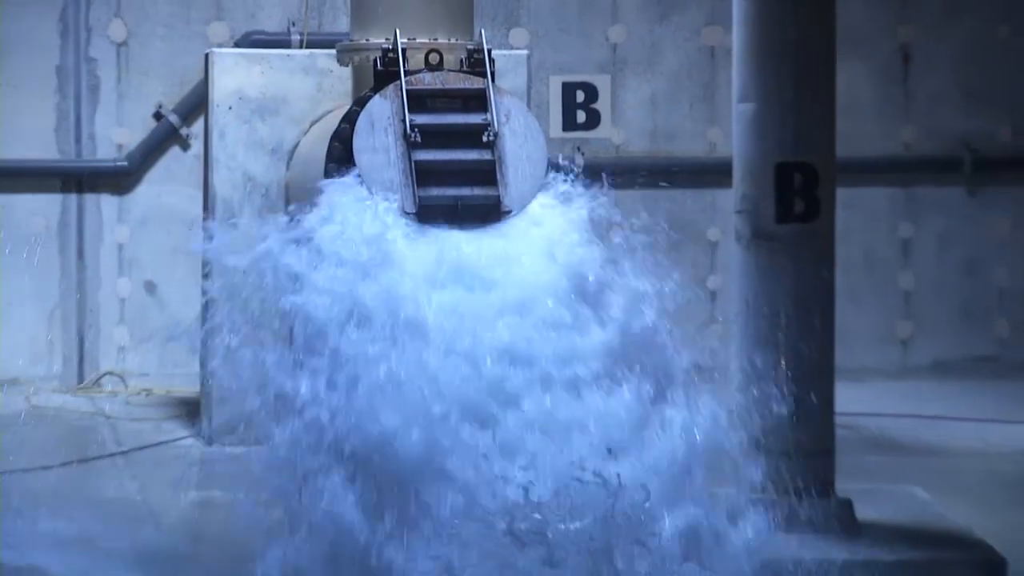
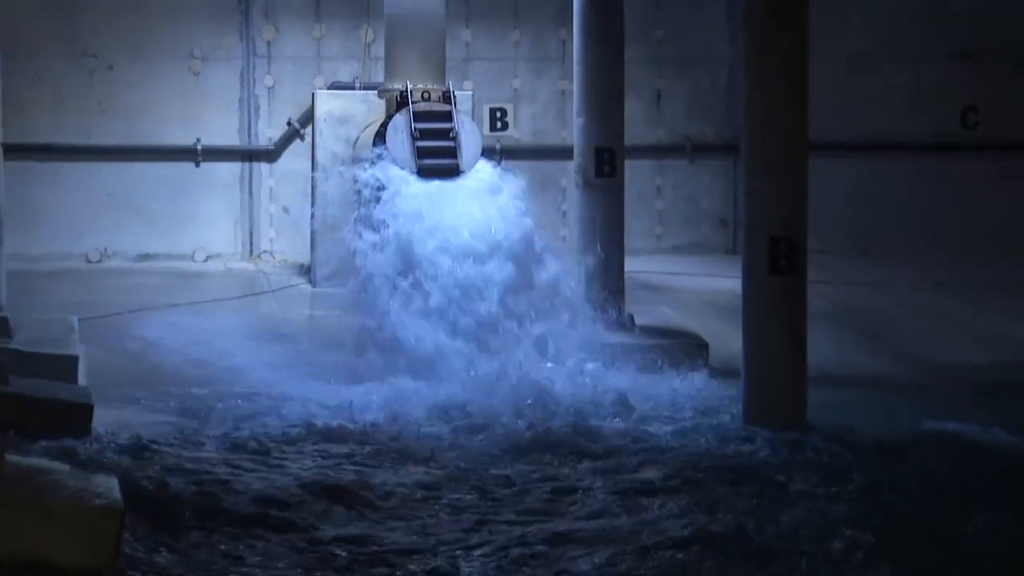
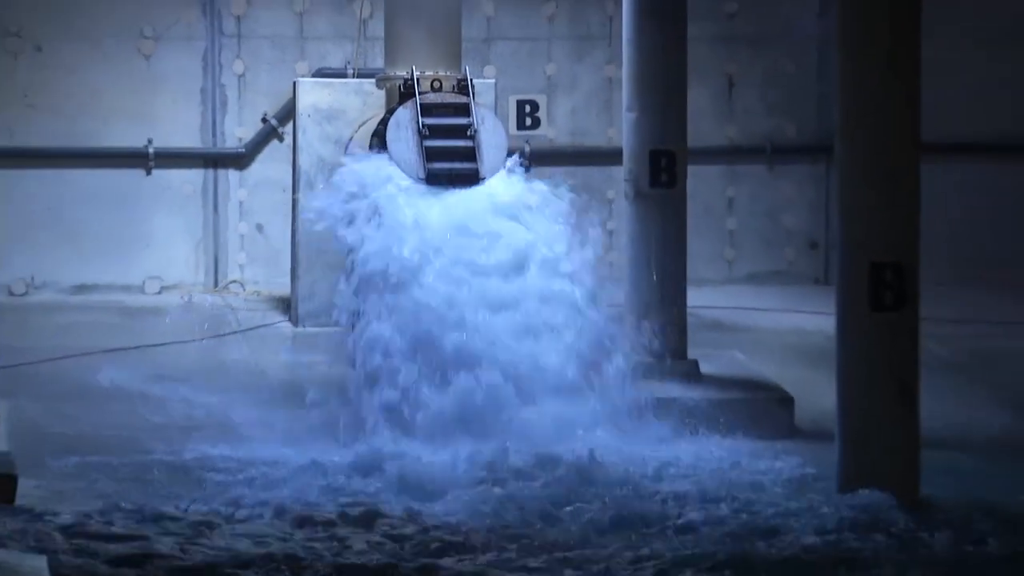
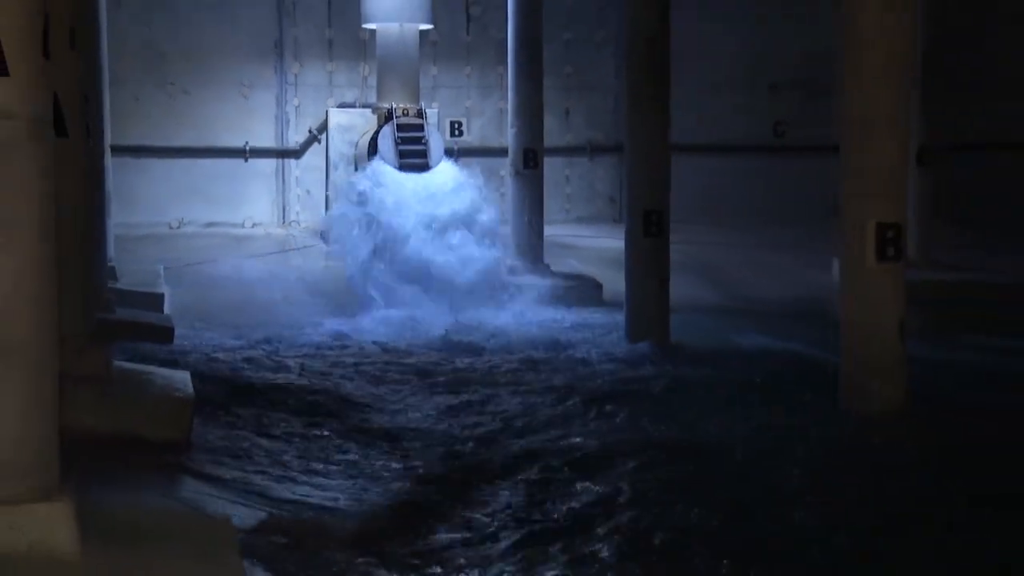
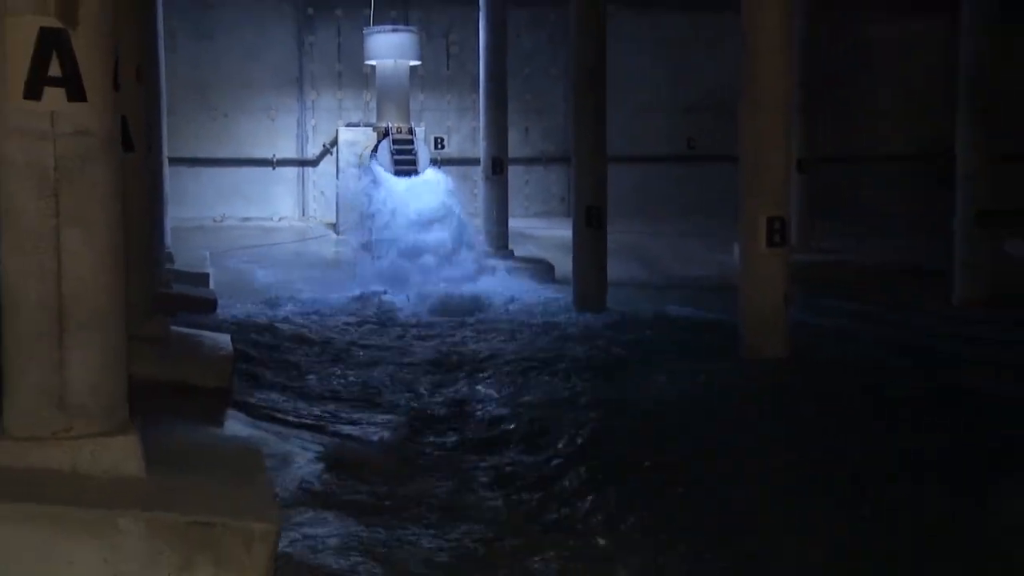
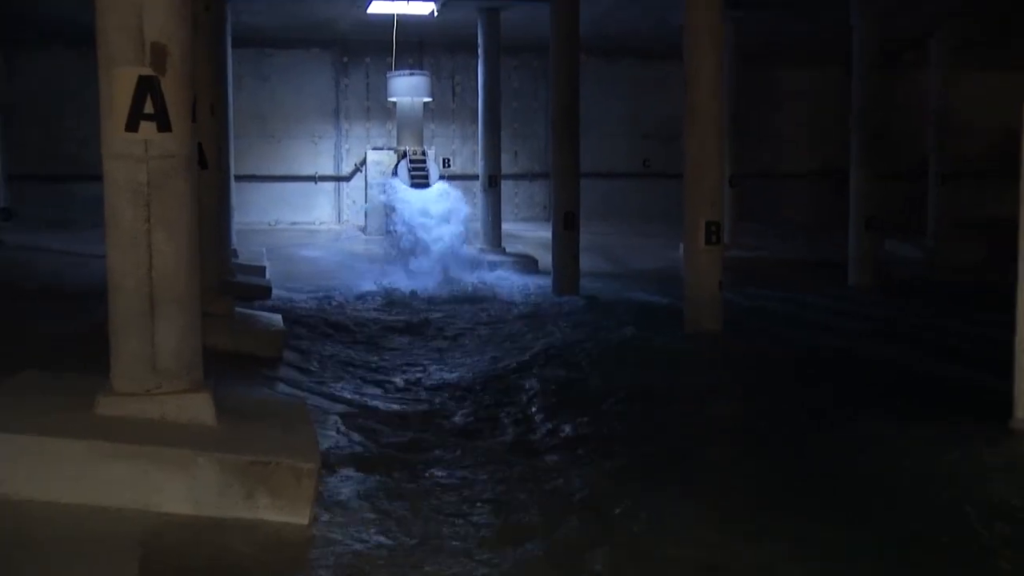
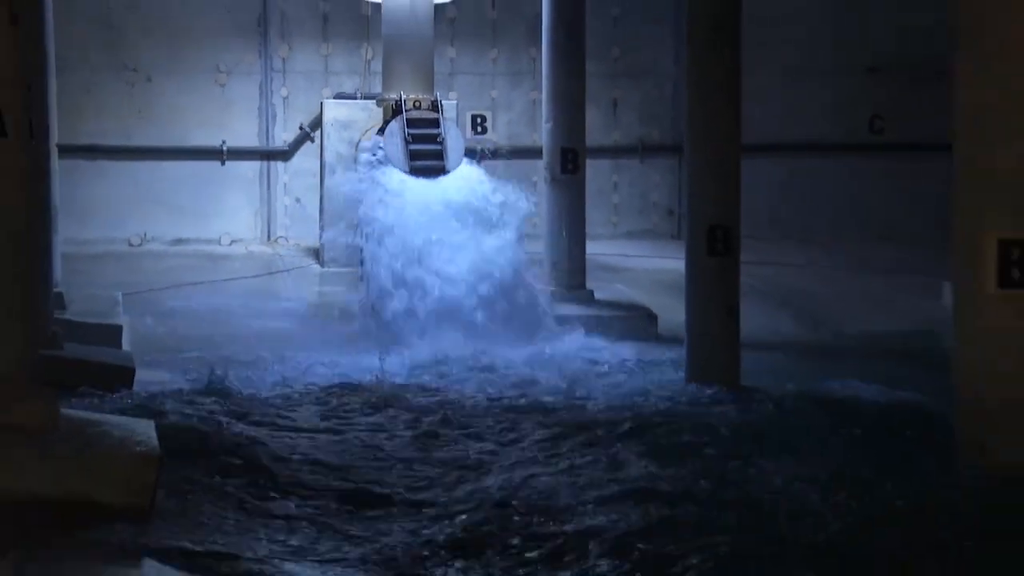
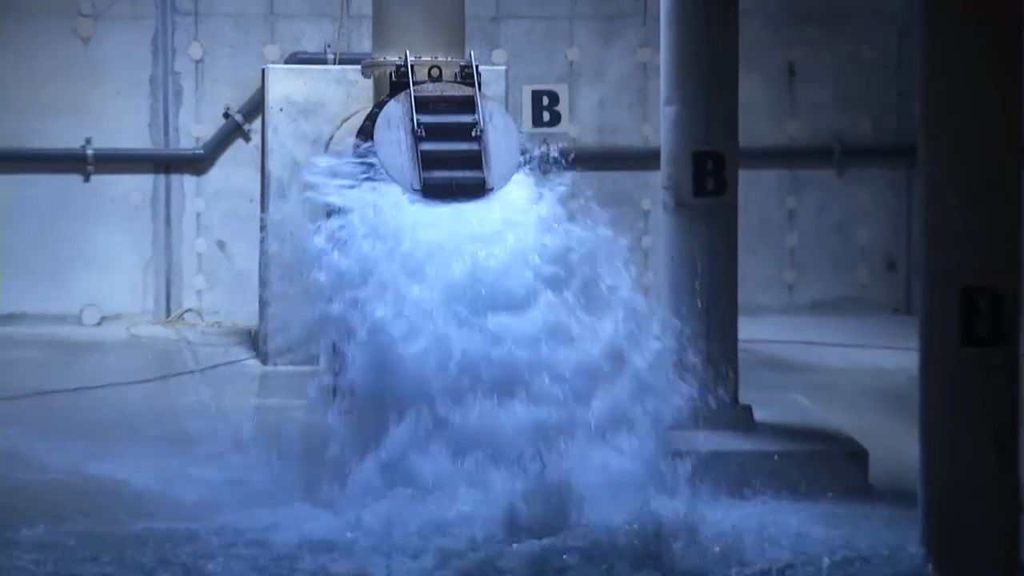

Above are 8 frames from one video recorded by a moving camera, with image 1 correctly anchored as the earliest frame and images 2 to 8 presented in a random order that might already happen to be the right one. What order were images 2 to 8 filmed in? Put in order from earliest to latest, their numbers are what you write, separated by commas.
8, 3, 2, 7, 4, 5, 6
